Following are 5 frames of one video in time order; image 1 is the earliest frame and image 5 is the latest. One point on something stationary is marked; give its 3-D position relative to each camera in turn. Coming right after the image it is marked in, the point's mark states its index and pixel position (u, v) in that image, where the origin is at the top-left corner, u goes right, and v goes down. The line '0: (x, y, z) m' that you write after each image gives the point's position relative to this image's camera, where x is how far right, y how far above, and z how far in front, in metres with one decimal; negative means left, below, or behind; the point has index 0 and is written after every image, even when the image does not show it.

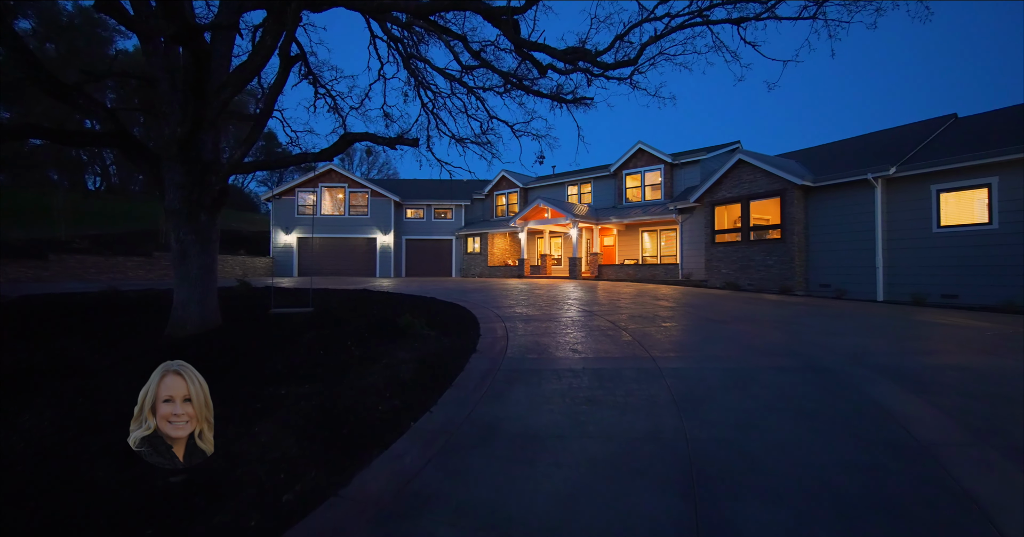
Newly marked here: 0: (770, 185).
0: (+6.7, +2.2, +12.5) m
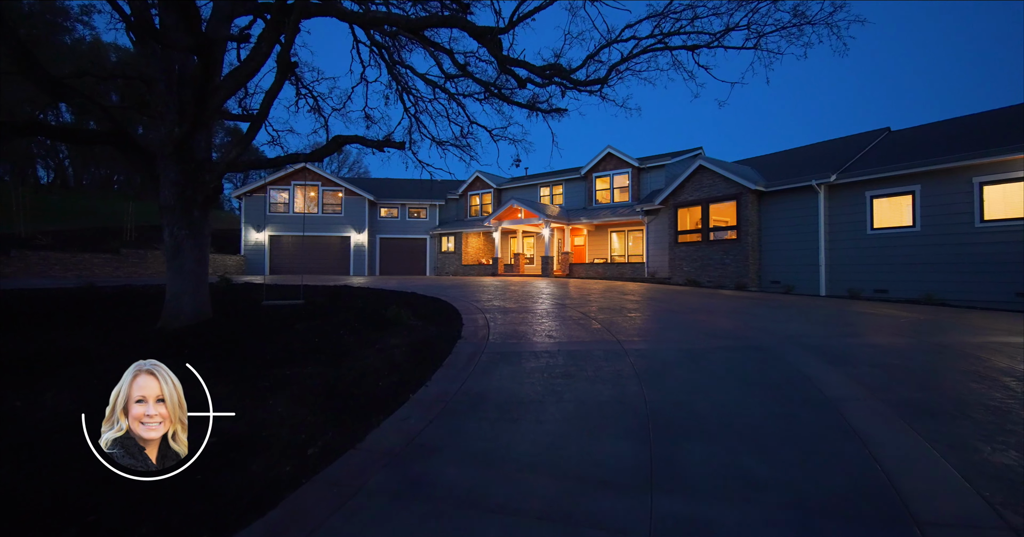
0: (+6.1, +2.2, +13.5) m
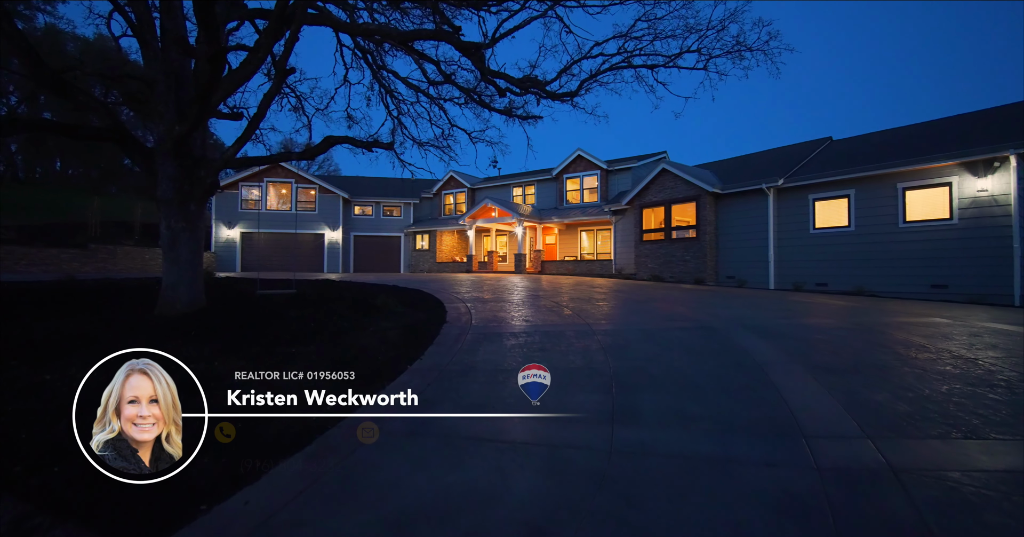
0: (+5.3, +2.3, +14.5) m
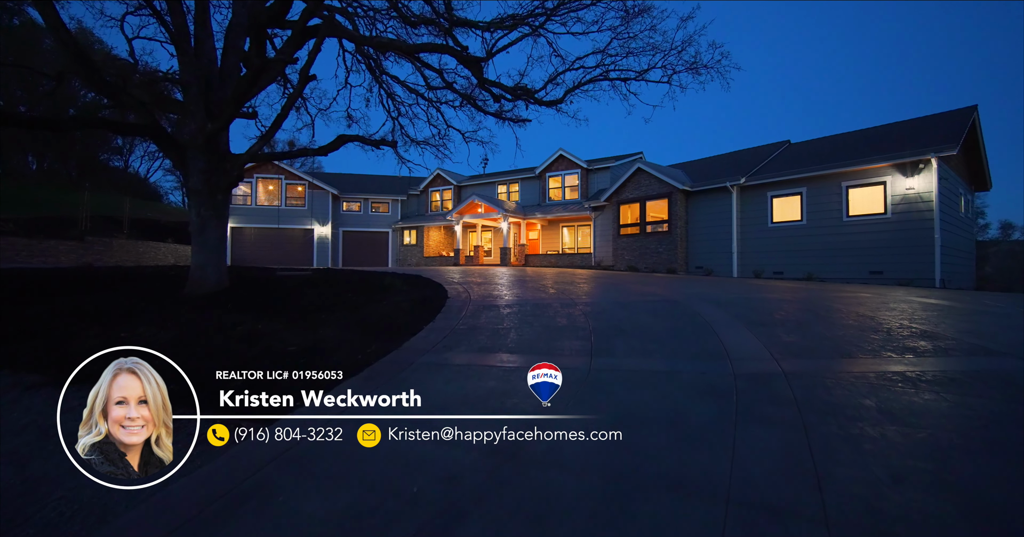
0: (+4.9, +2.6, +15.8) m
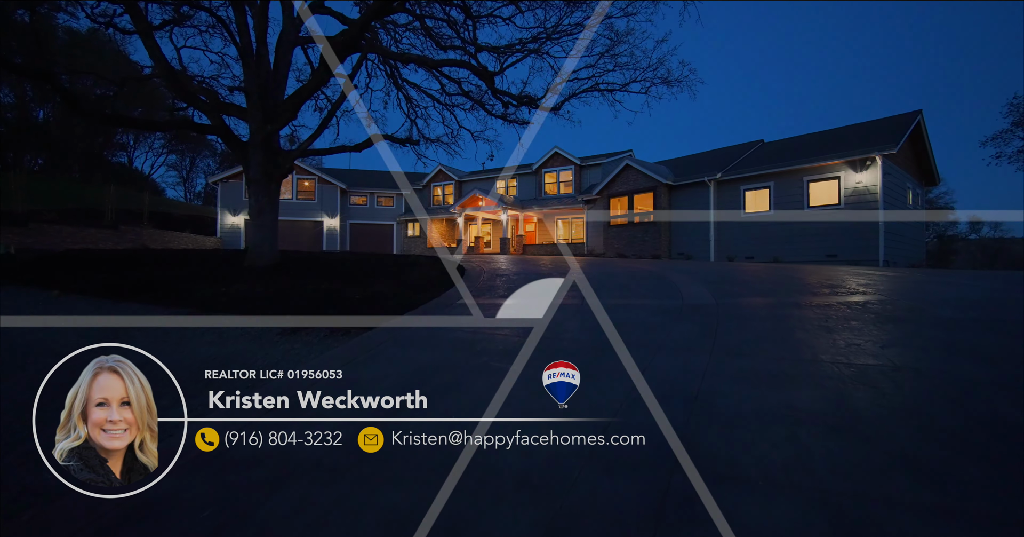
0: (+4.9, +3.1, +17.5) m
